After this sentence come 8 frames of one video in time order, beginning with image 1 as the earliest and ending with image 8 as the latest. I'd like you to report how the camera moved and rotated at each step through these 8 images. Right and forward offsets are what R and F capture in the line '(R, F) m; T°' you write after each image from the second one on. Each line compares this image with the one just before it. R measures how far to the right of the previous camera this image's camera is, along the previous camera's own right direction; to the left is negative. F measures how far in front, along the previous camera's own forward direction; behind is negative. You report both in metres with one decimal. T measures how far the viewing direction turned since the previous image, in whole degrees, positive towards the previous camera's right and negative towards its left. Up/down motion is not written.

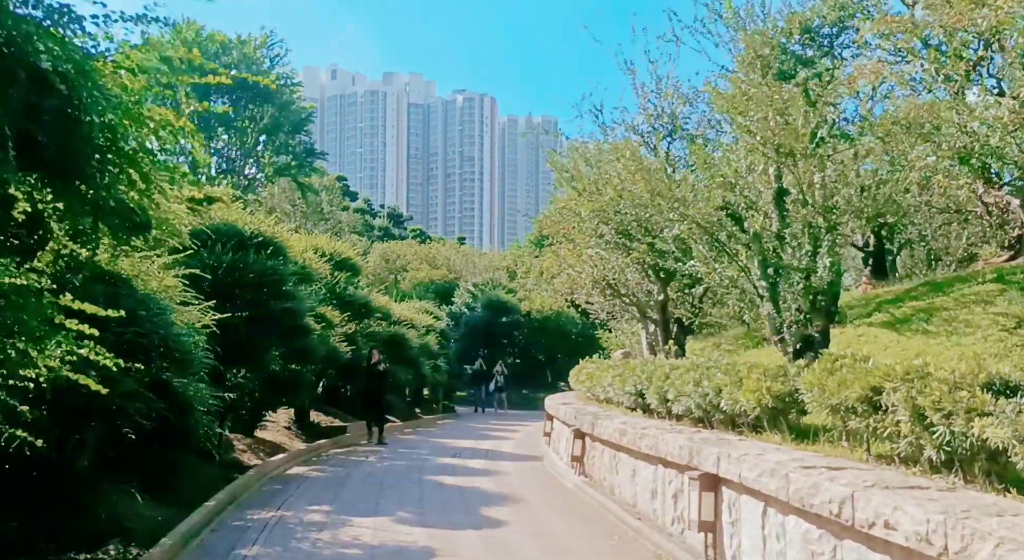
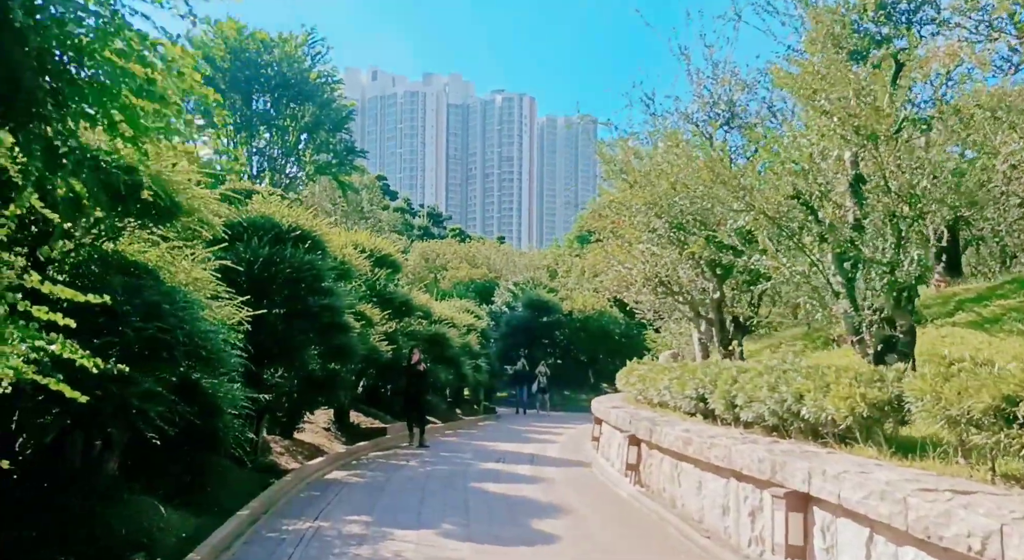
(-0.1, +0.7) m; -2°
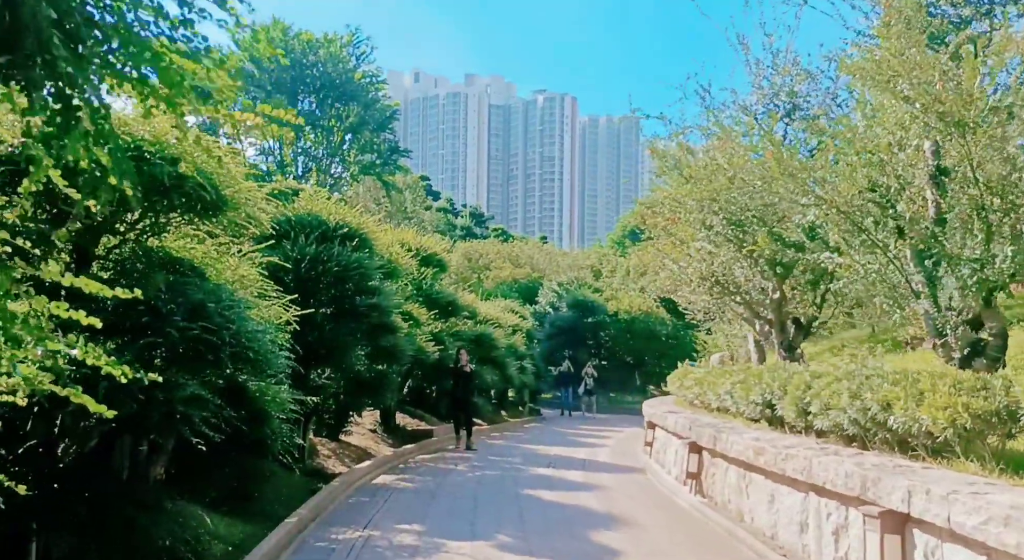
(-0.1, +0.4) m; -2°
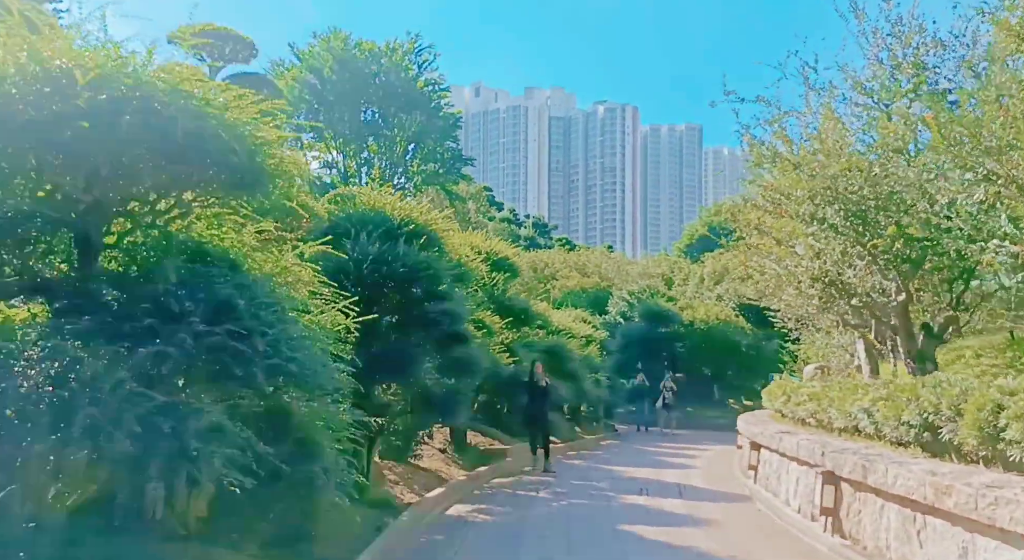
(-0.3, +1.5) m; -4°
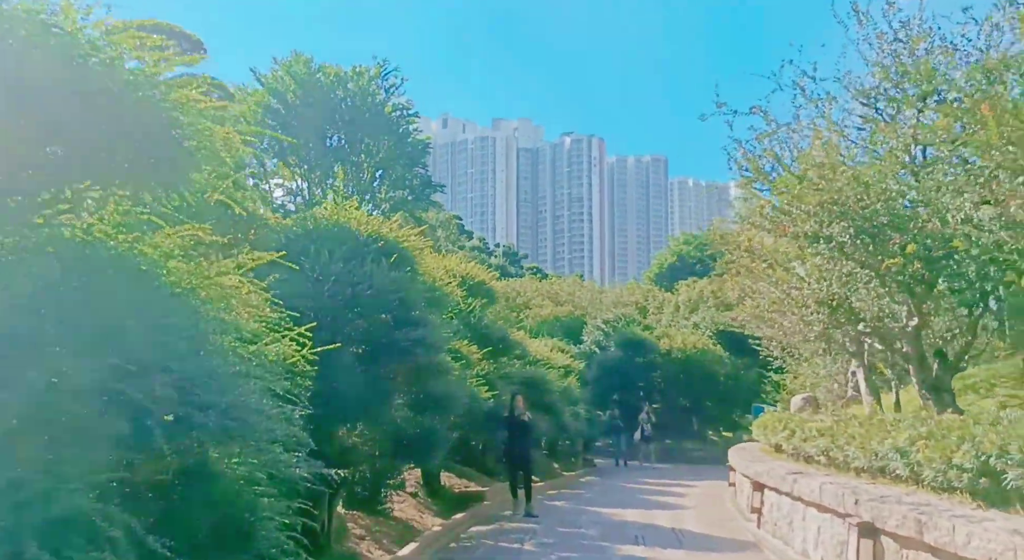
(-0.1, +1.2) m; +2°
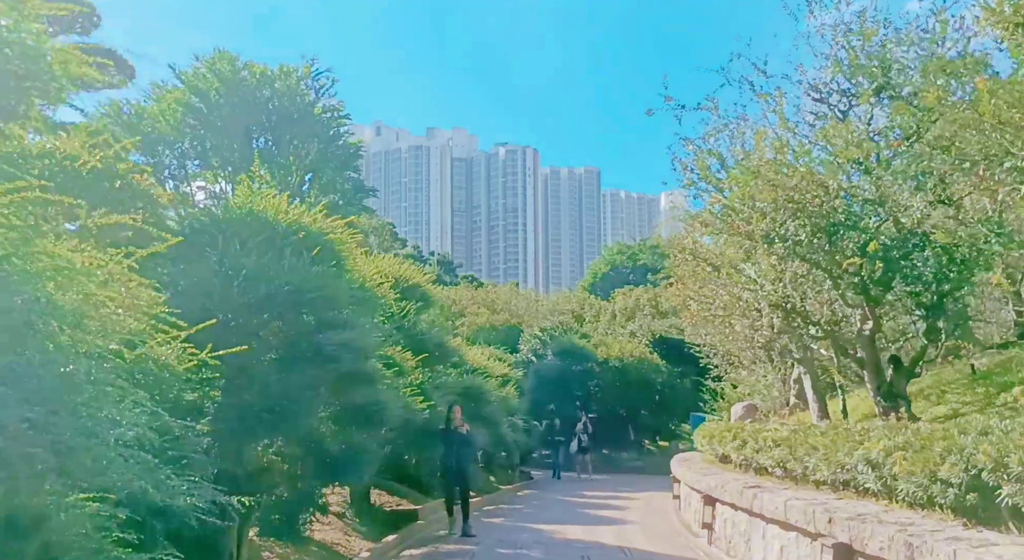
(0.0, +0.8) m; +4°
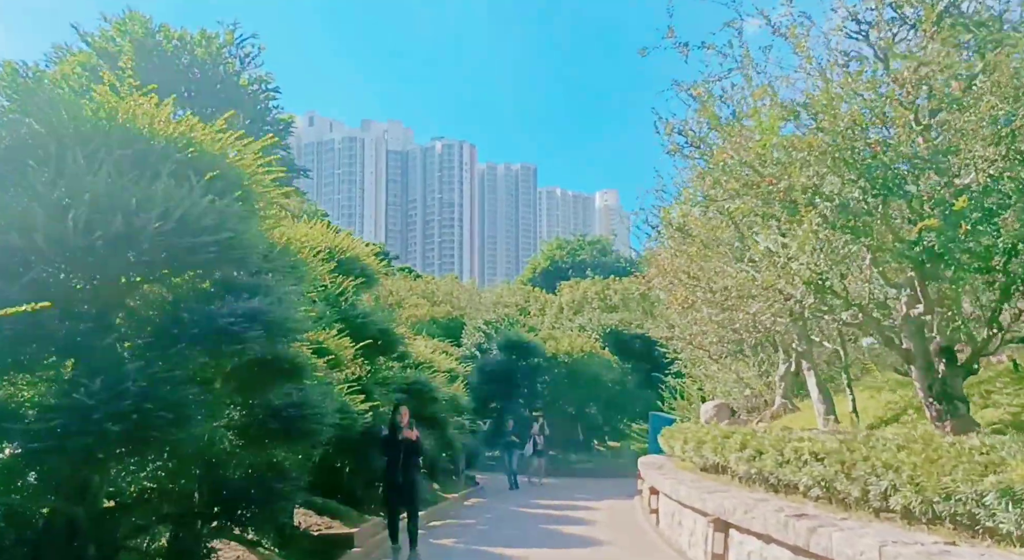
(-0.3, +2.4) m; +4°
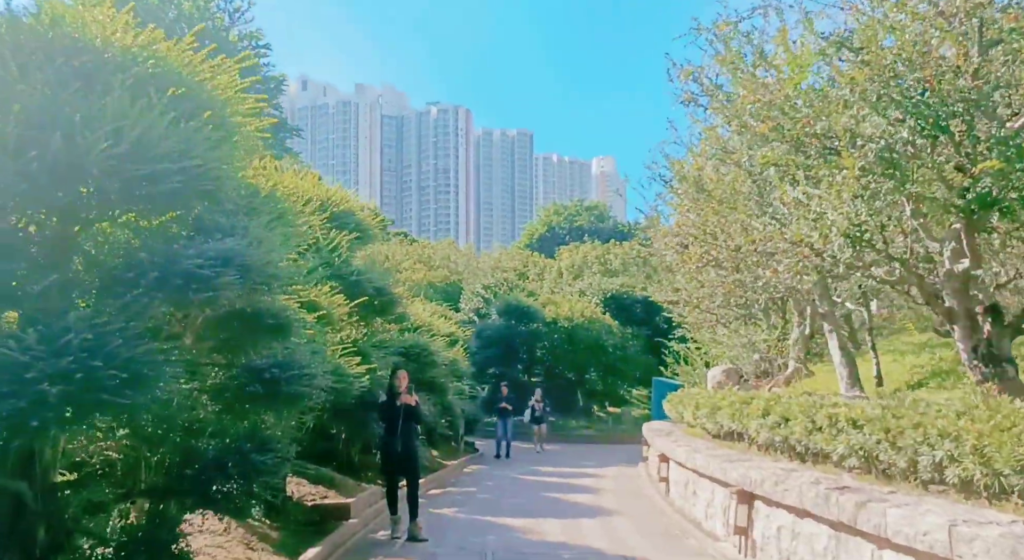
(-0.1, +0.8) m; 0°
